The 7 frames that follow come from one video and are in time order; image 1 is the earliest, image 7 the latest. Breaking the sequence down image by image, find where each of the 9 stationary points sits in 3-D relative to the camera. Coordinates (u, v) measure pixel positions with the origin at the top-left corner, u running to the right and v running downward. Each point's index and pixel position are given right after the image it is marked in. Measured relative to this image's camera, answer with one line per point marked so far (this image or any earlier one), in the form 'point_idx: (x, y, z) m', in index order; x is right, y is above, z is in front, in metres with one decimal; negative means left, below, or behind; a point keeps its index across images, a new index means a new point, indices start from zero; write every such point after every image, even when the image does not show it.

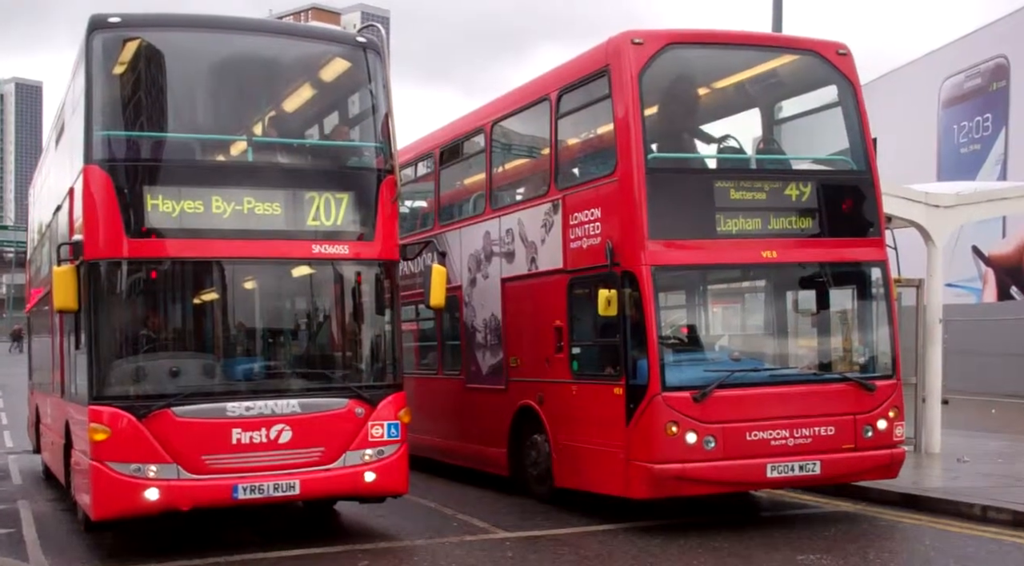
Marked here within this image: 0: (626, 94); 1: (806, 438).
0: (+1.0, +1.8, +10.0) m
1: (+2.6, -1.4, +9.9) m
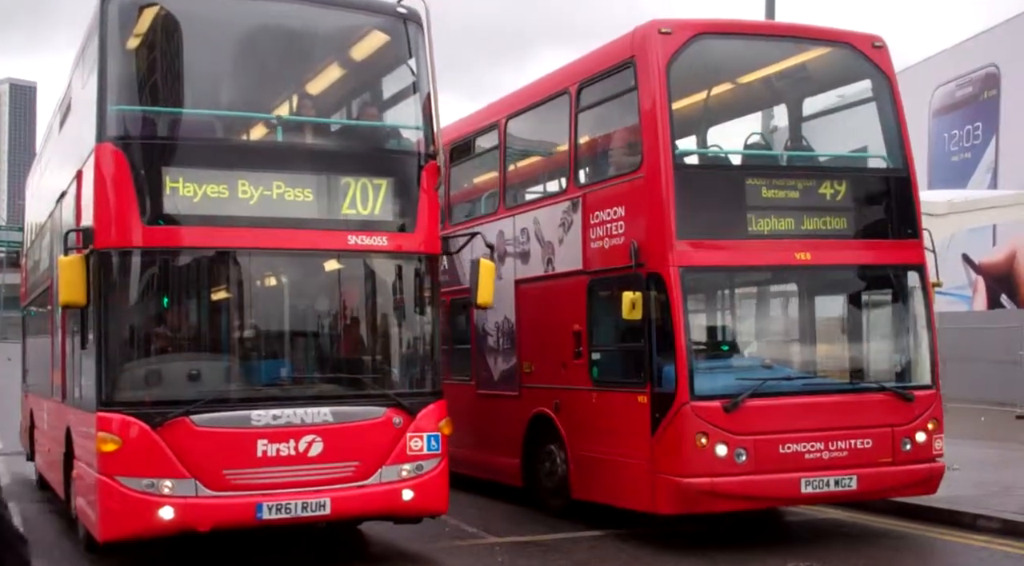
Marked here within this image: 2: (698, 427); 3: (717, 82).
0: (+1.2, +1.7, +9.5) m
1: (+2.8, -1.4, +9.4) m
2: (+1.5, -1.2, +9.0) m
3: (+1.9, +1.8, +10.0) m
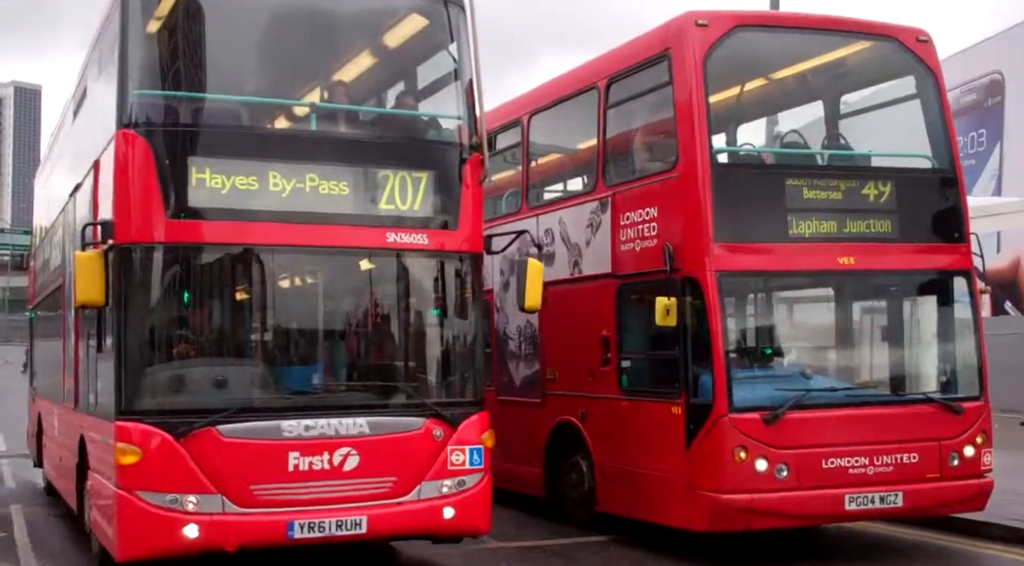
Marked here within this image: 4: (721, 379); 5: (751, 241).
0: (+1.5, +1.7, +9.1) m
1: (+3.1, -1.5, +9.0) m
2: (+1.8, -1.2, +8.6) m
3: (+2.1, +1.8, +9.6) m
4: (+1.7, -0.8, +8.7) m
5: (+1.9, +0.3, +8.9) m
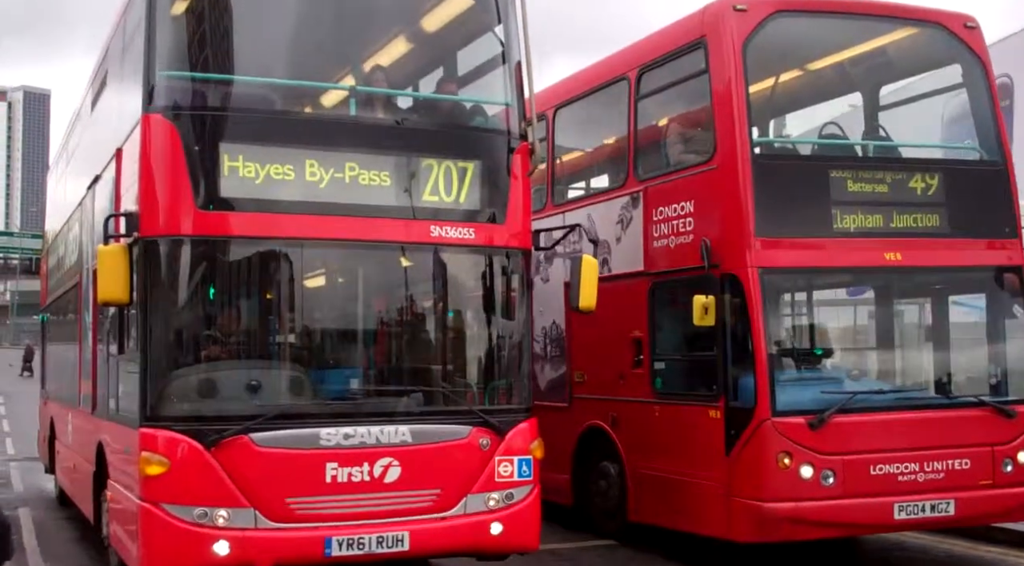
0: (+1.7, +1.7, +8.7) m
1: (+3.3, -1.5, +8.6) m
2: (+2.0, -1.2, +8.2) m
3: (+2.4, +1.8, +9.2) m
4: (+1.9, -0.8, +8.3) m
5: (+2.2, +0.3, +8.5) m
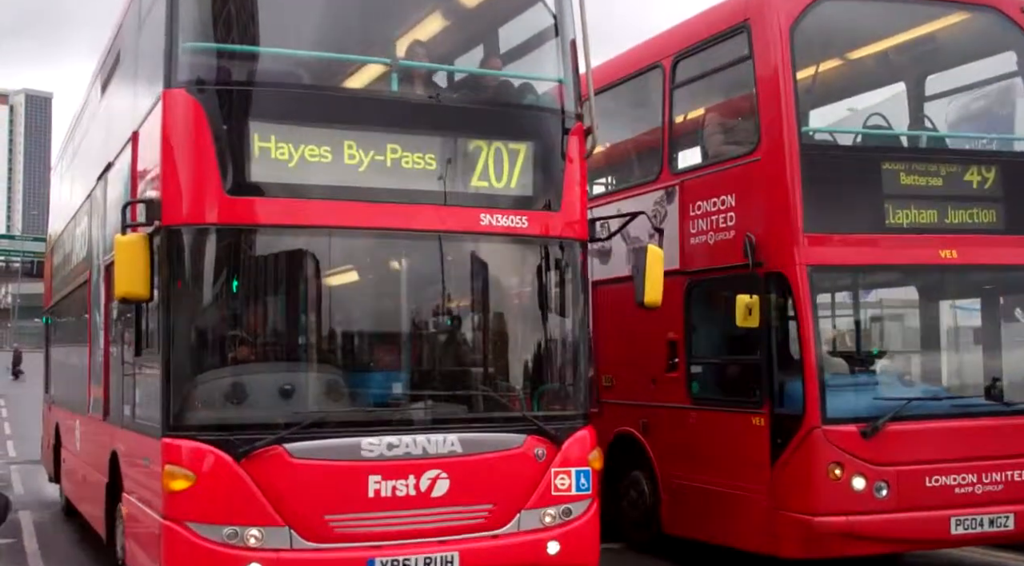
0: (+2.0, +1.7, +8.3) m
1: (+3.6, -1.5, +8.1) m
2: (+2.3, -1.2, +7.8) m
3: (+2.6, +1.8, +8.8) m
4: (+2.2, -0.7, +7.8) m
5: (+2.4, +0.4, +8.1) m
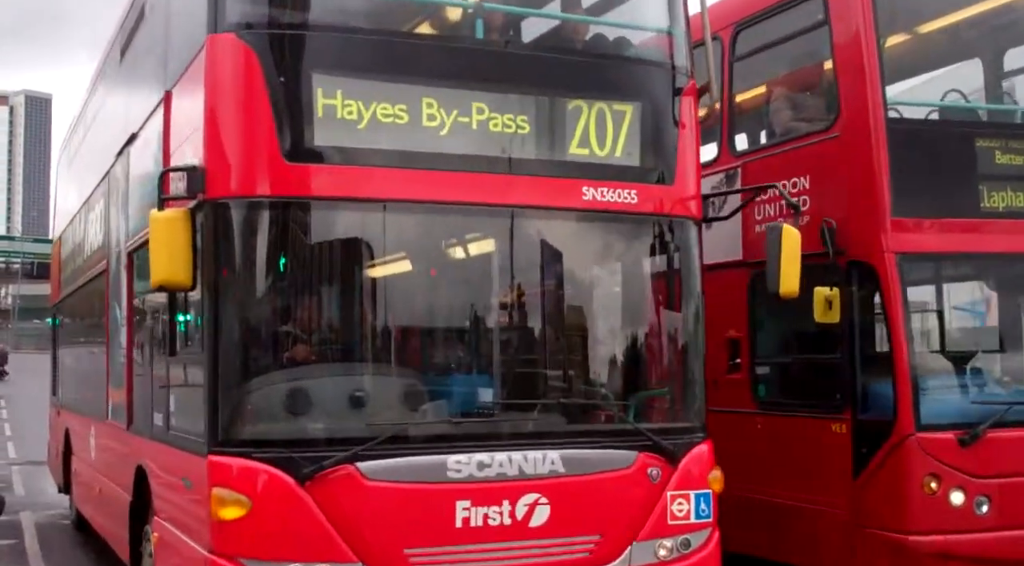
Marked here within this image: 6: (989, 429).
0: (+2.3, +1.8, +7.6) m
1: (+3.9, -1.4, +7.4) m
2: (+2.6, -1.2, +7.0) m
3: (+3.0, +1.9, +8.0) m
4: (+2.5, -0.7, +7.1) m
5: (+2.8, +0.4, +7.3) m
6: (+3.1, -0.9, +7.2) m
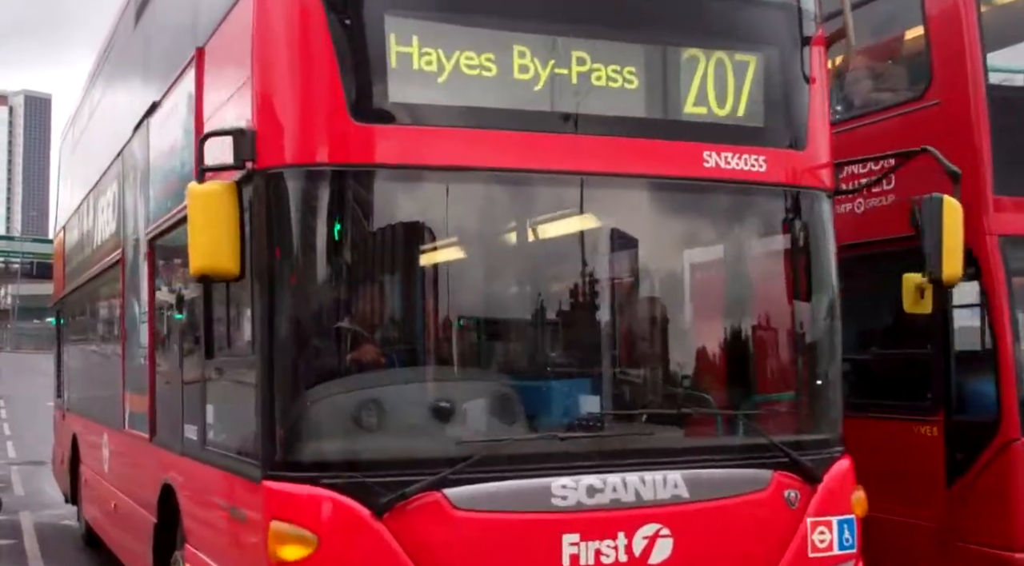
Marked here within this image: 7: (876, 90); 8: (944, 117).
0: (+2.6, +1.8, +6.9) m
1: (+4.2, -1.3, +6.7) m
2: (+2.9, -1.1, +6.4) m
3: (+3.3, +1.9, +7.4) m
4: (+2.8, -0.6, +6.5) m
5: (+3.1, +0.5, +6.7) m
6: (+3.4, -0.9, +6.5) m
7: (+2.4, +1.2, +7.4) m
8: (+2.6, +1.0, +6.8) m
